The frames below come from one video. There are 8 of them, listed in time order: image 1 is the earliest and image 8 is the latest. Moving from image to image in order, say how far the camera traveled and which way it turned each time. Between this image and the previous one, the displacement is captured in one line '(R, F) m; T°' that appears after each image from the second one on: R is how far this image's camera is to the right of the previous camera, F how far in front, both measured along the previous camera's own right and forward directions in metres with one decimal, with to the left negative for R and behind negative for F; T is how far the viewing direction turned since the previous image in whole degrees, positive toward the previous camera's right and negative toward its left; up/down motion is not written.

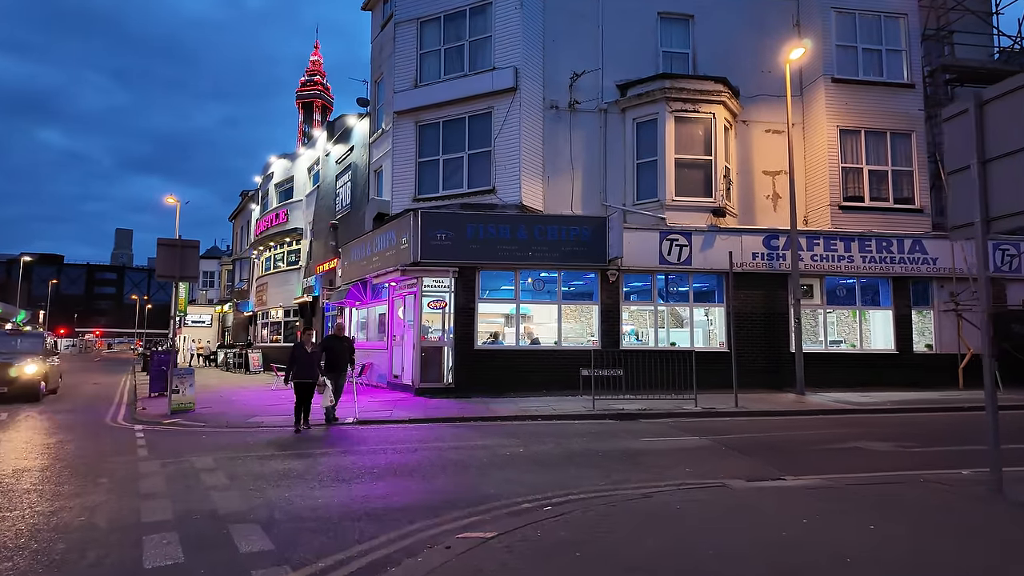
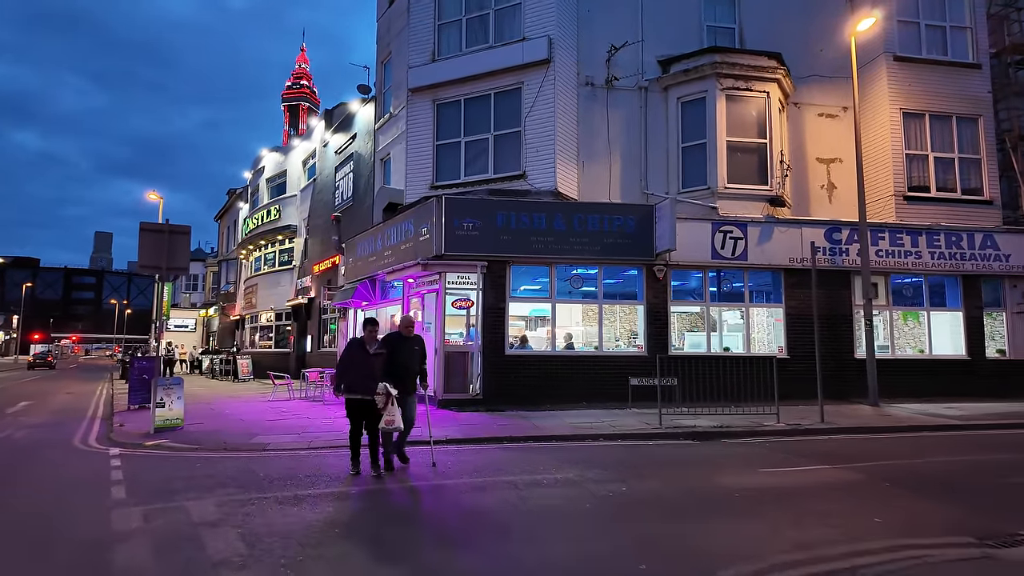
(-1.2, +2.0) m; +1°
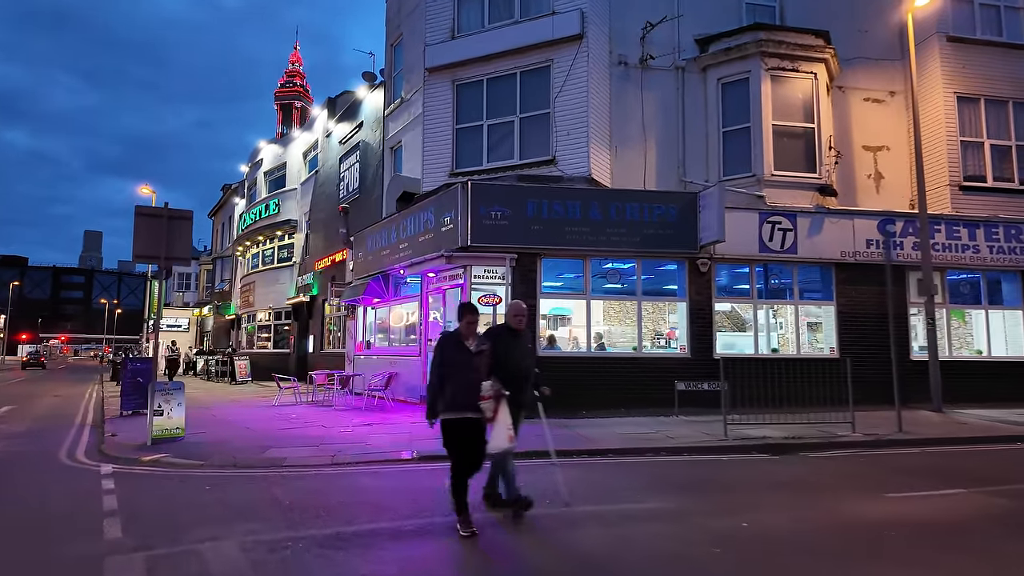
(-0.8, +1.2) m; +1°
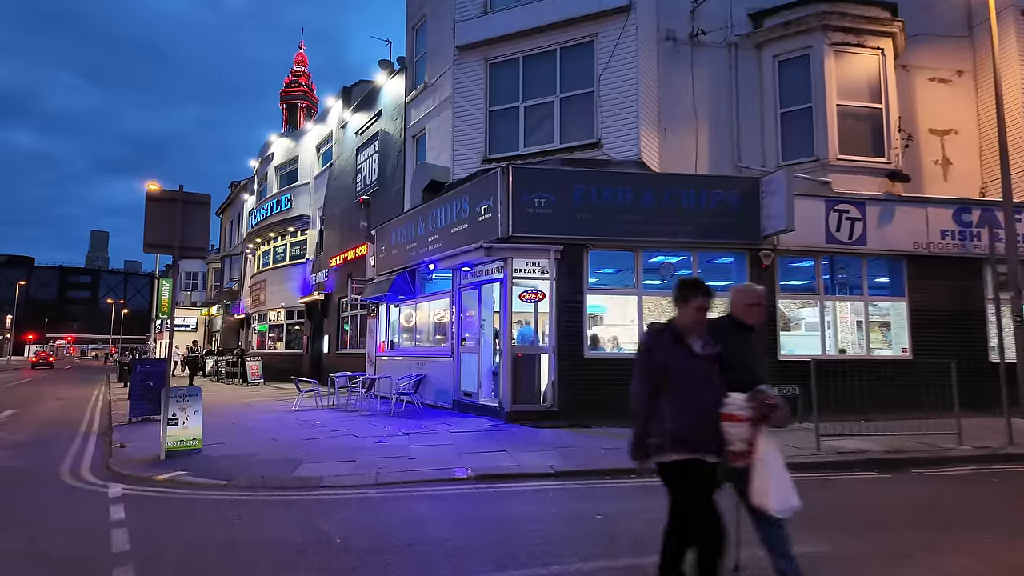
(-0.8, +1.1) m; 0°
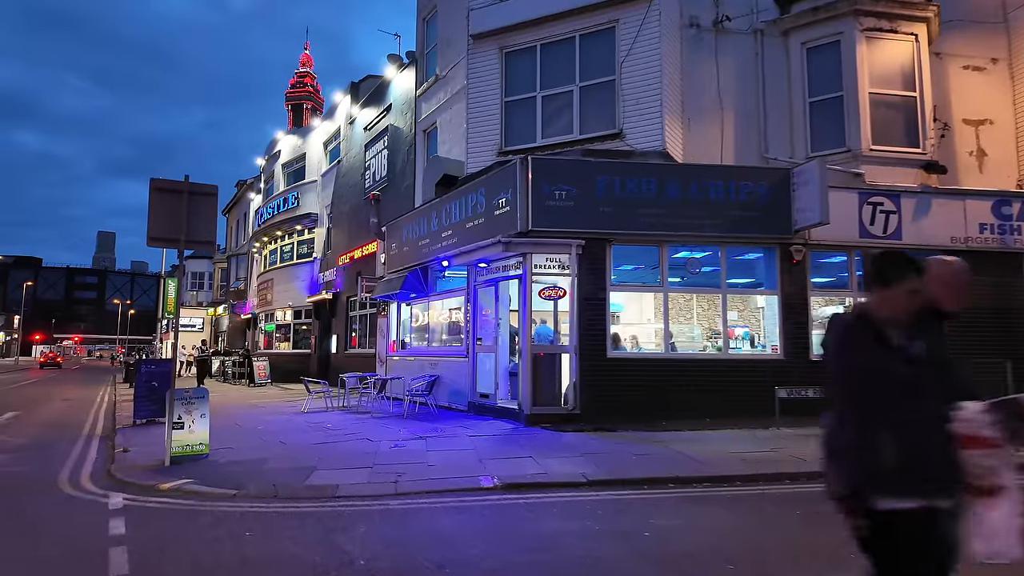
(-0.3, +0.5) m; 0°
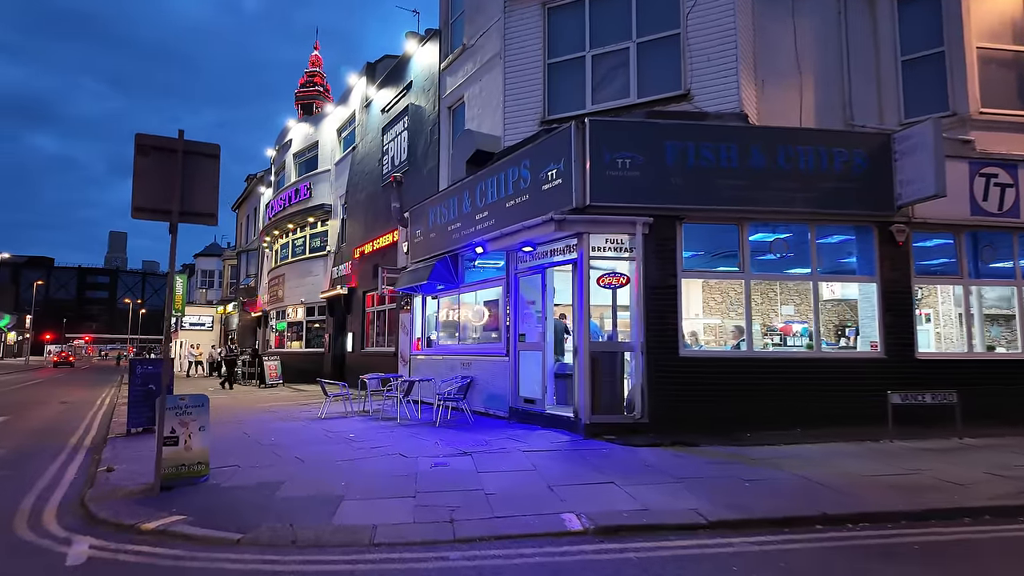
(-0.7, +1.7) m; -1°
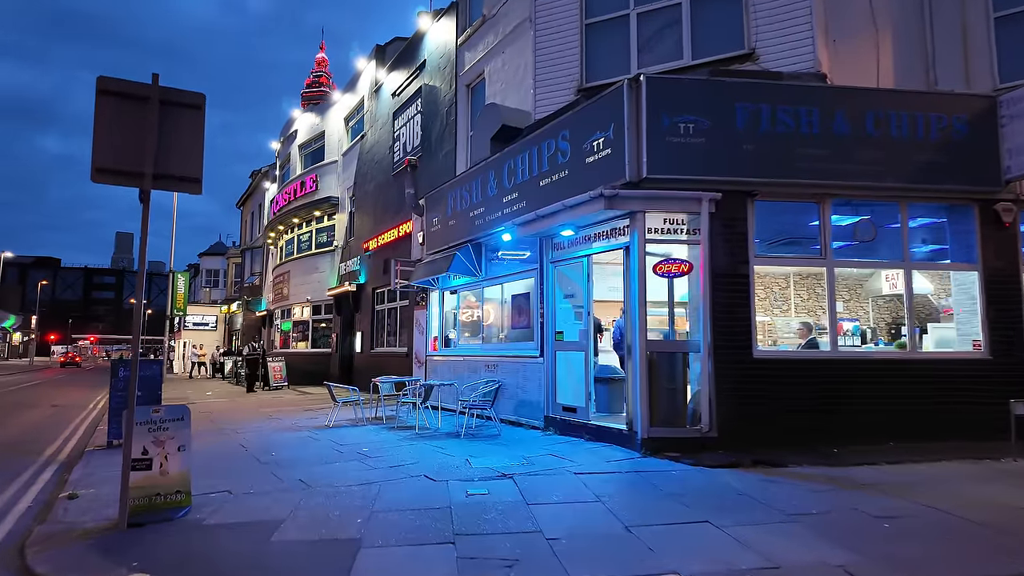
(-0.5, +1.4) m; -1°
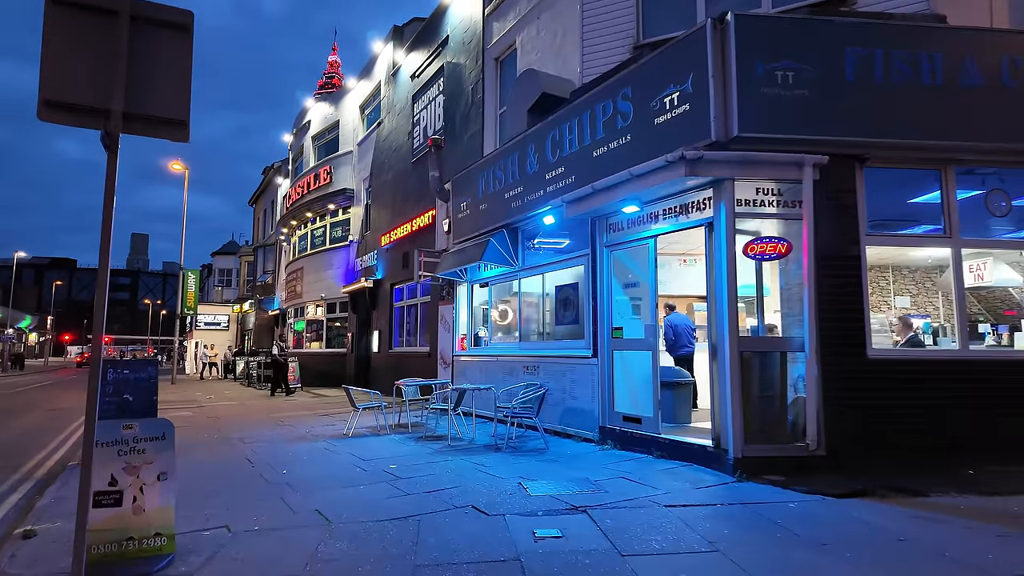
(-0.5, +1.4) m; -1°
